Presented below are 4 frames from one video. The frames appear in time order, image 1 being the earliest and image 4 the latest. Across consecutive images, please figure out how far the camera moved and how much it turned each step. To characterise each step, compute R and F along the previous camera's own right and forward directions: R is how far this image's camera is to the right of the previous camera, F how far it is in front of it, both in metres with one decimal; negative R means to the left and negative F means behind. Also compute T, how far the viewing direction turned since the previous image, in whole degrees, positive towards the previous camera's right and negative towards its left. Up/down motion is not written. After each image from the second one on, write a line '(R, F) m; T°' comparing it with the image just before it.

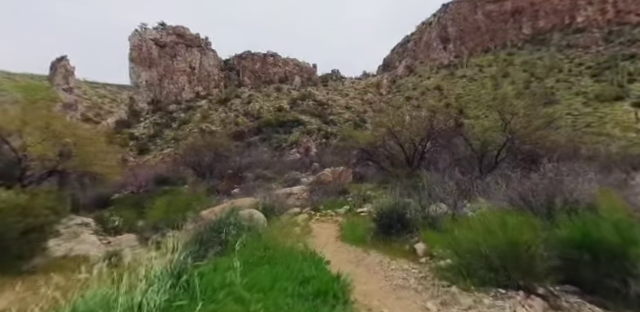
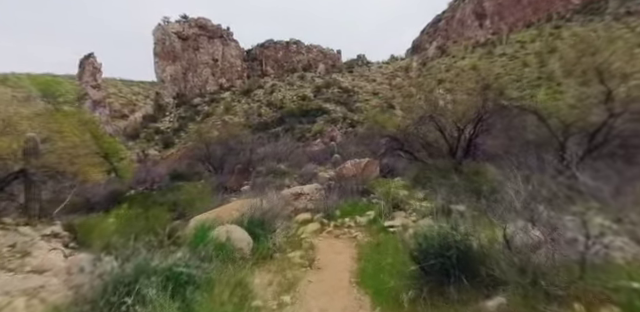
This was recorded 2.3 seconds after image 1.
(+0.3, +2.5) m; -5°
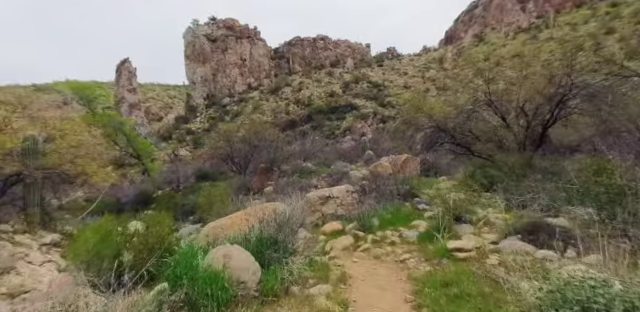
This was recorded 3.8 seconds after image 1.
(0.0, +1.6) m; -5°
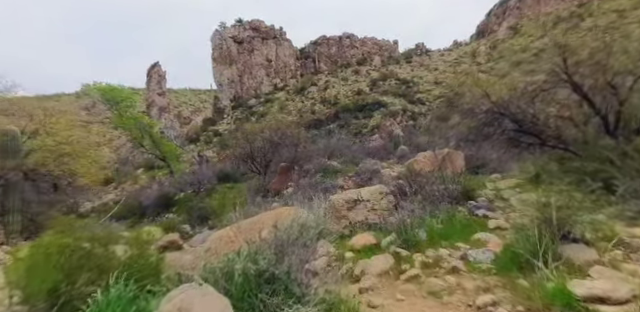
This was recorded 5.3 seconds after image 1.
(0.0, +1.6) m; -5°
